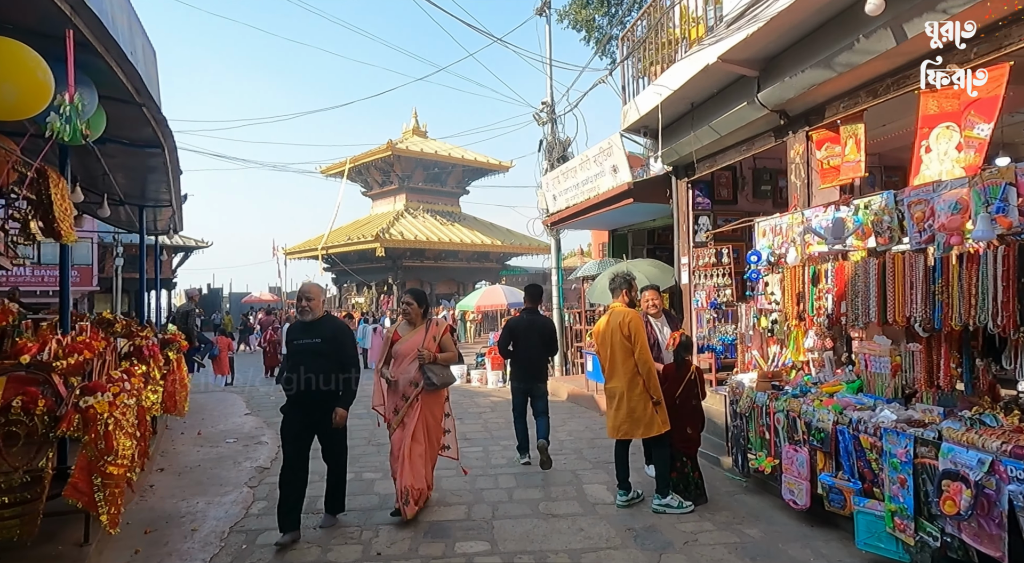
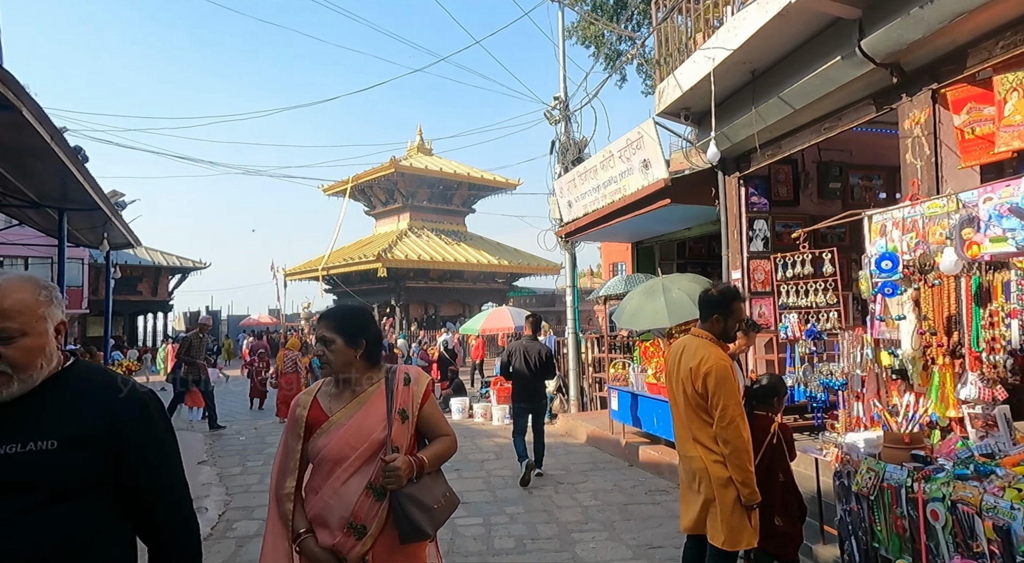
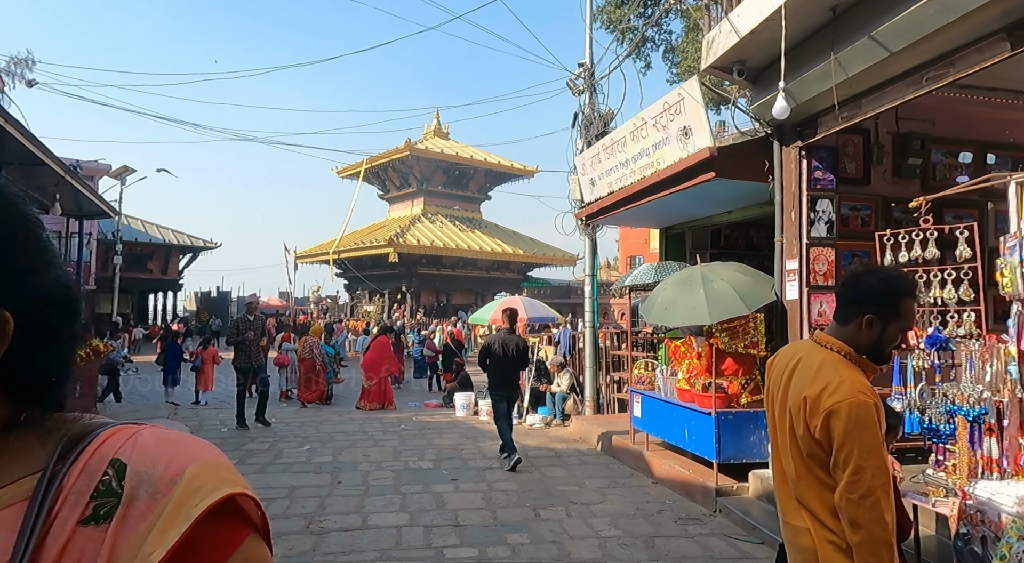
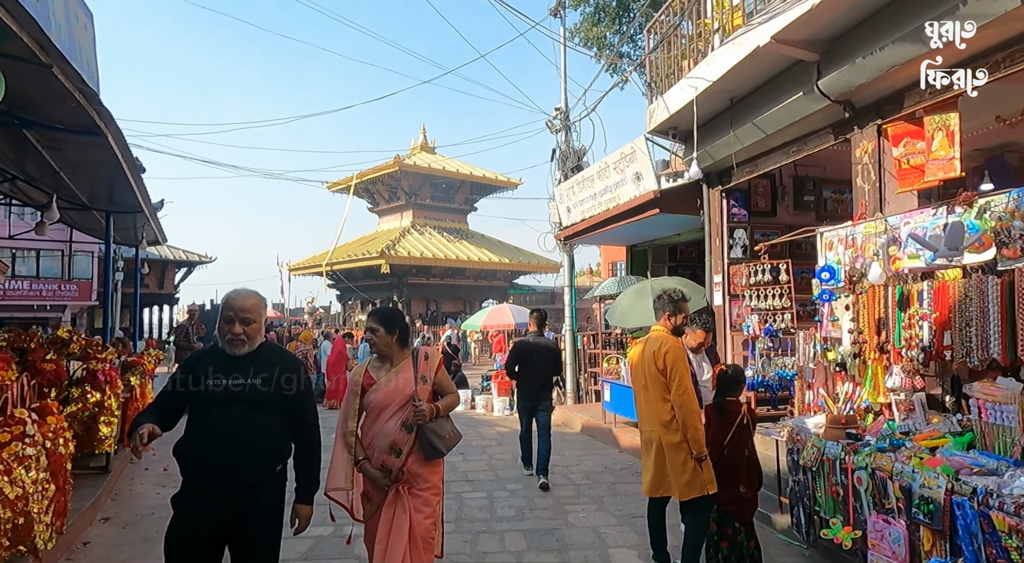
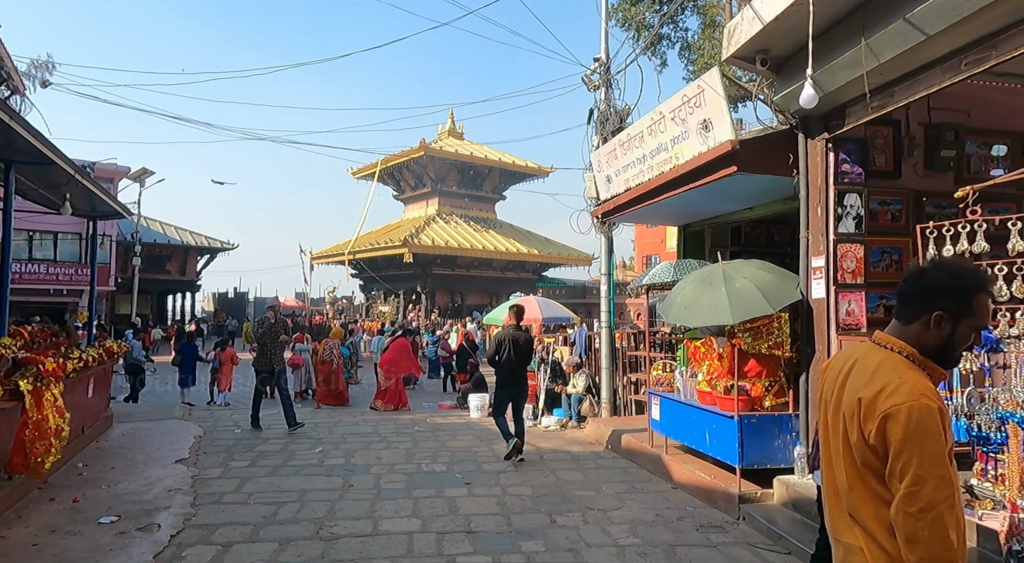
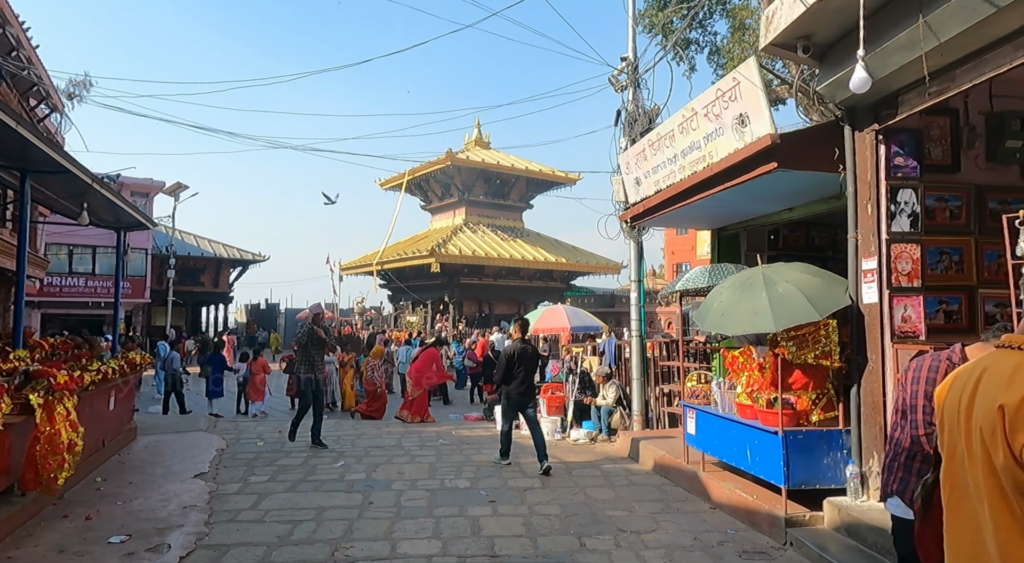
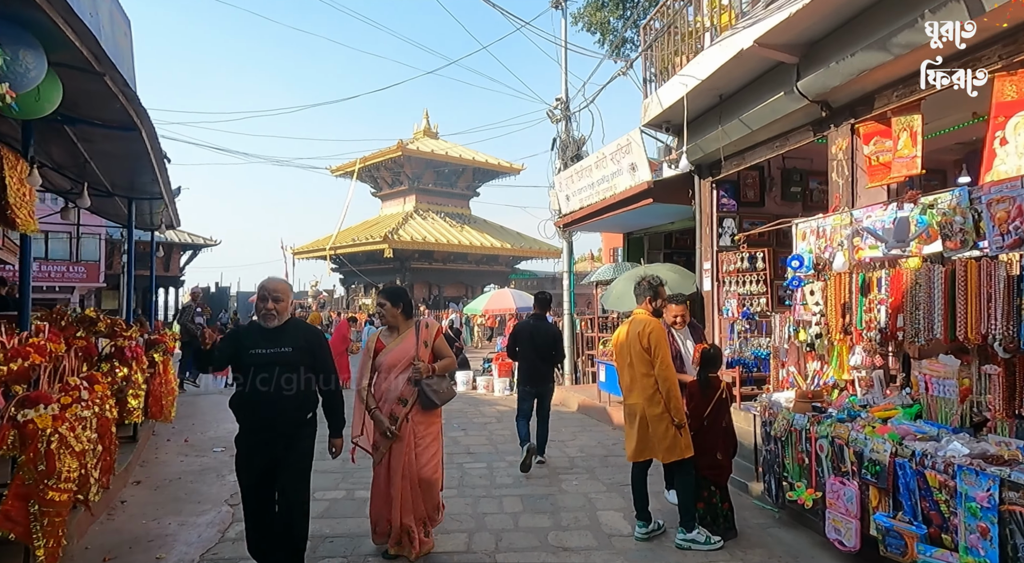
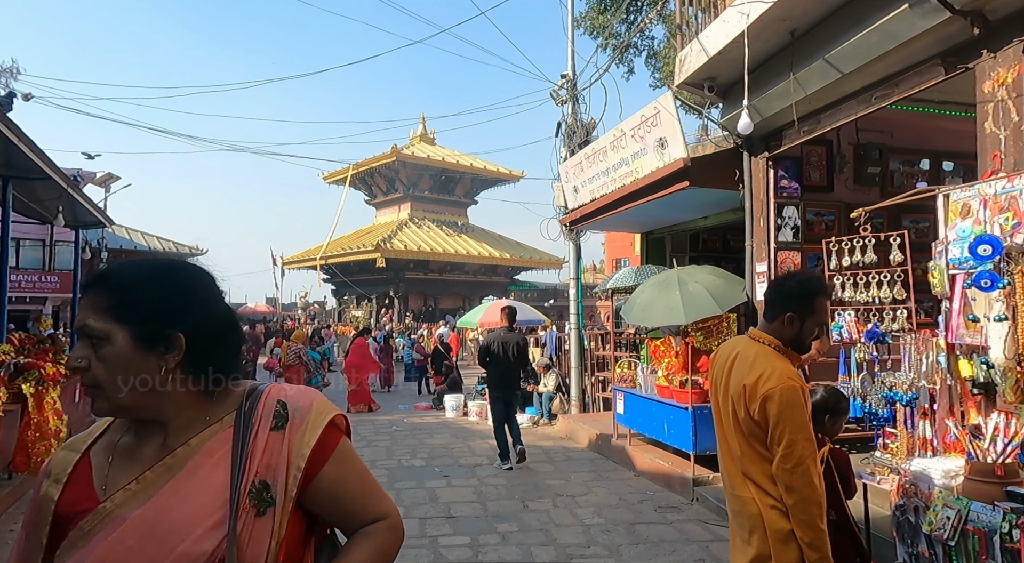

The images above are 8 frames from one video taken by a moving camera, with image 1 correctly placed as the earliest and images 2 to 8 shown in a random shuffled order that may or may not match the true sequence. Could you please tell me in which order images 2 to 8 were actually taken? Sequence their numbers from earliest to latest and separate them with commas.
7, 4, 2, 8, 3, 5, 6
